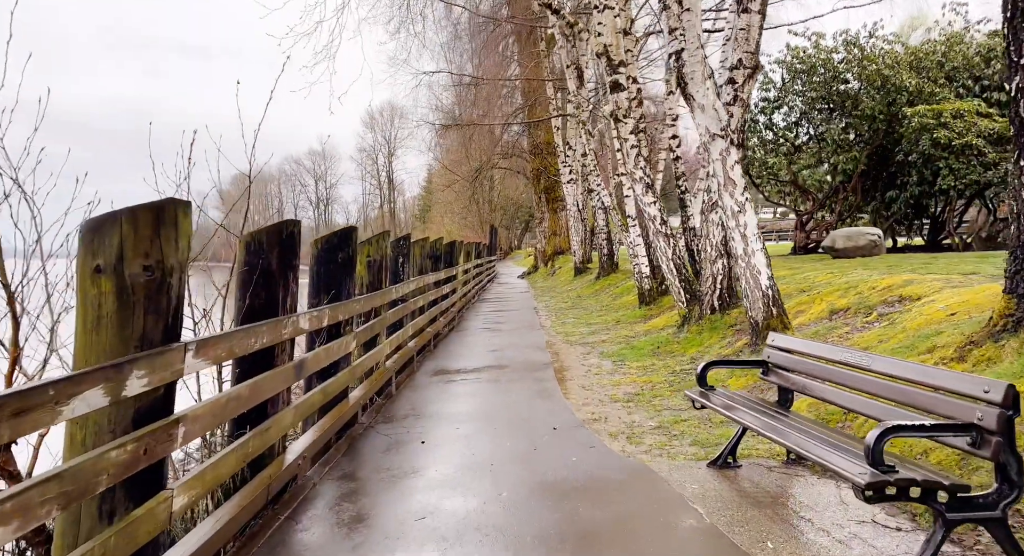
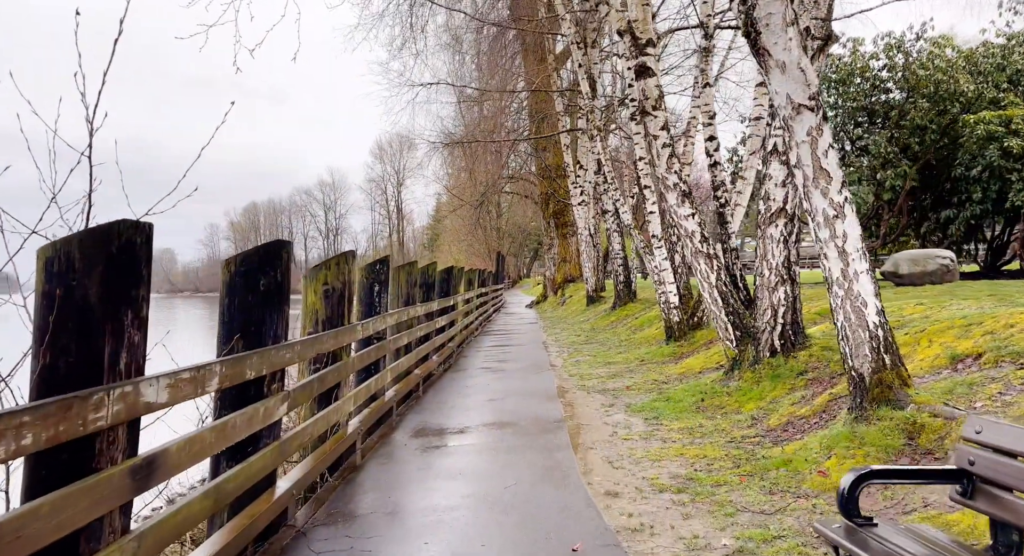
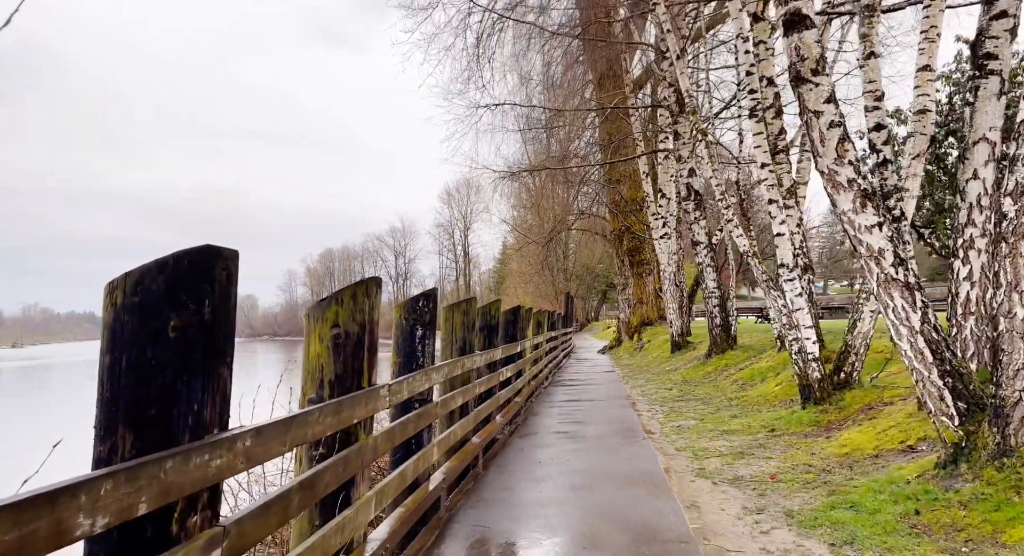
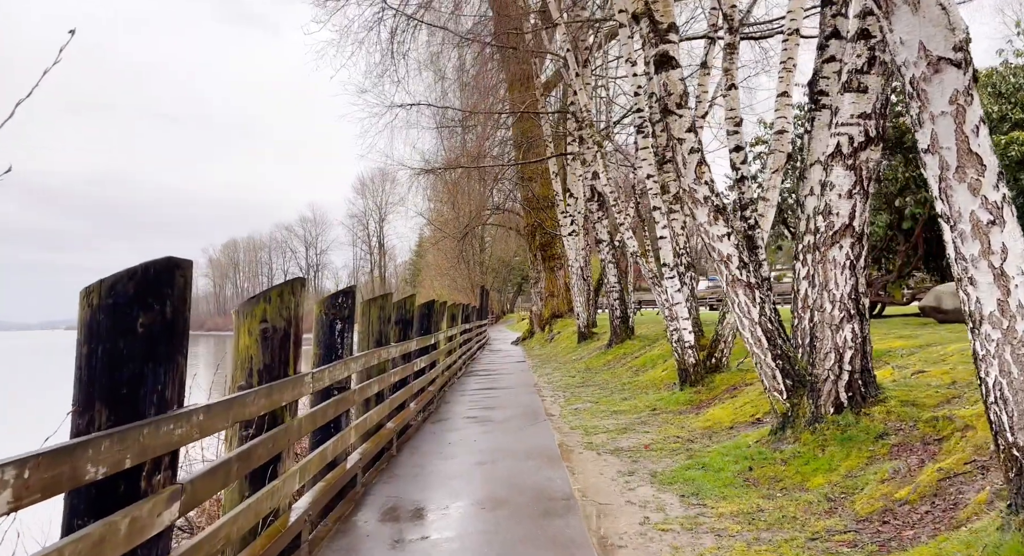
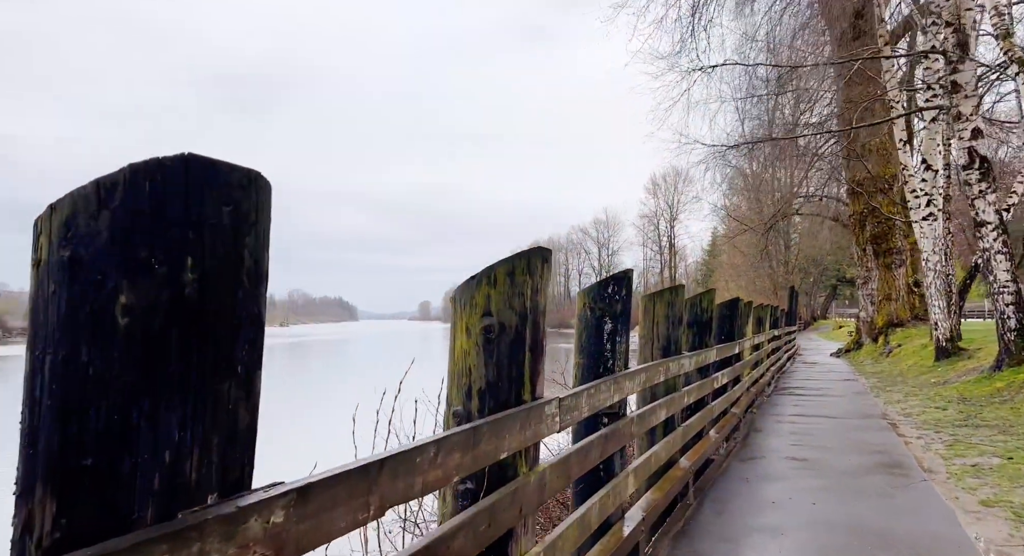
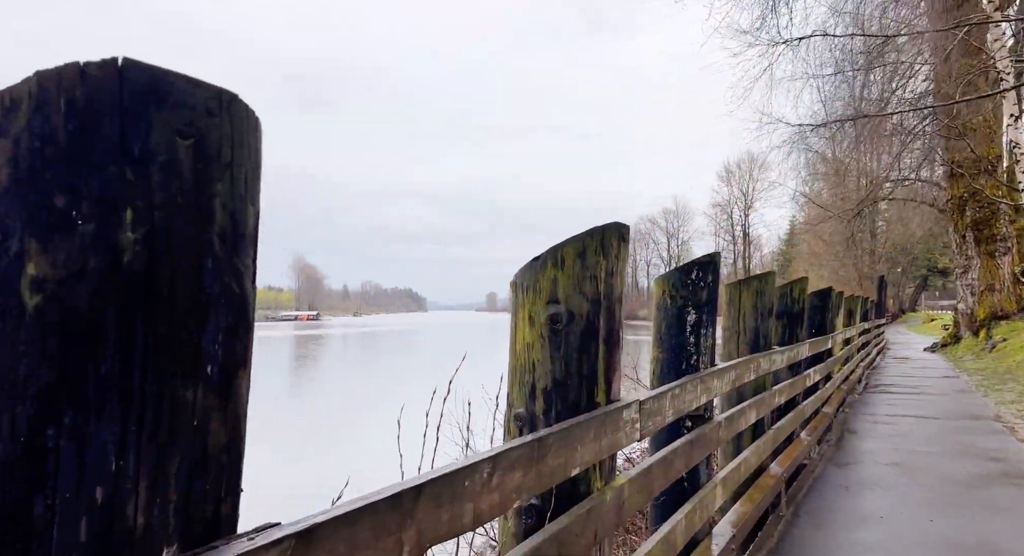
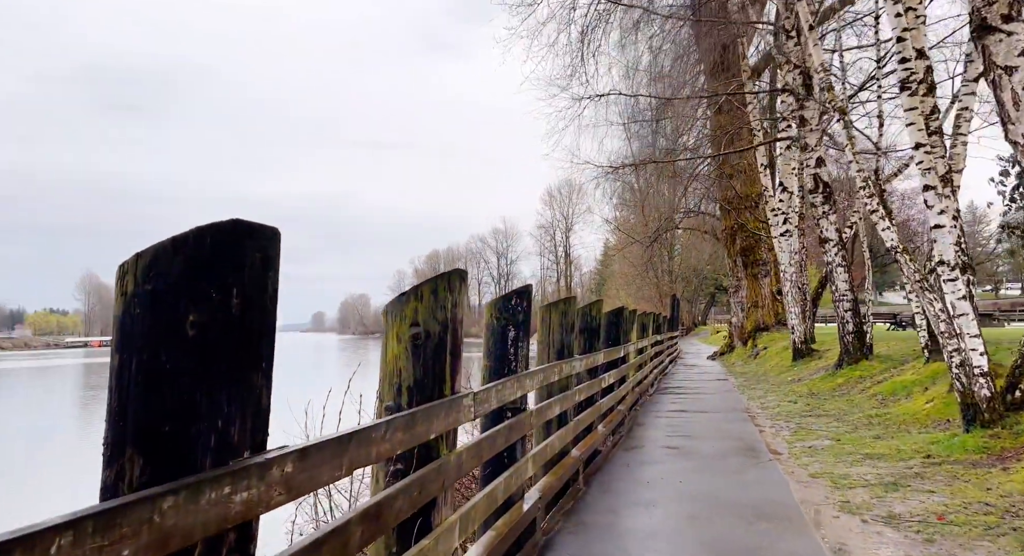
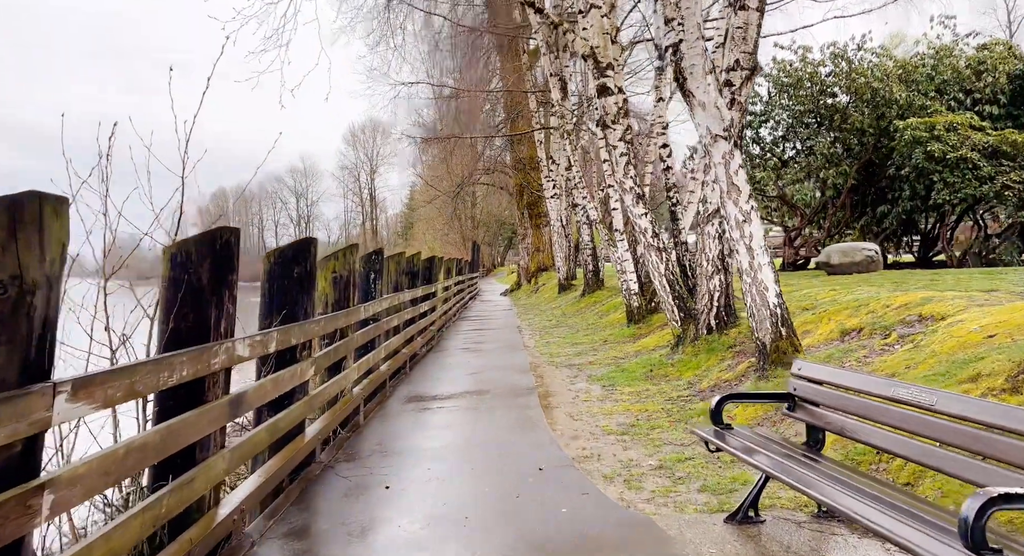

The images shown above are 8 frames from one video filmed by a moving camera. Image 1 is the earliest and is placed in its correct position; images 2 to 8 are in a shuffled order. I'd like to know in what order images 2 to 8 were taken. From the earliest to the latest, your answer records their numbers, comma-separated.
8, 2, 4, 3, 7, 5, 6
